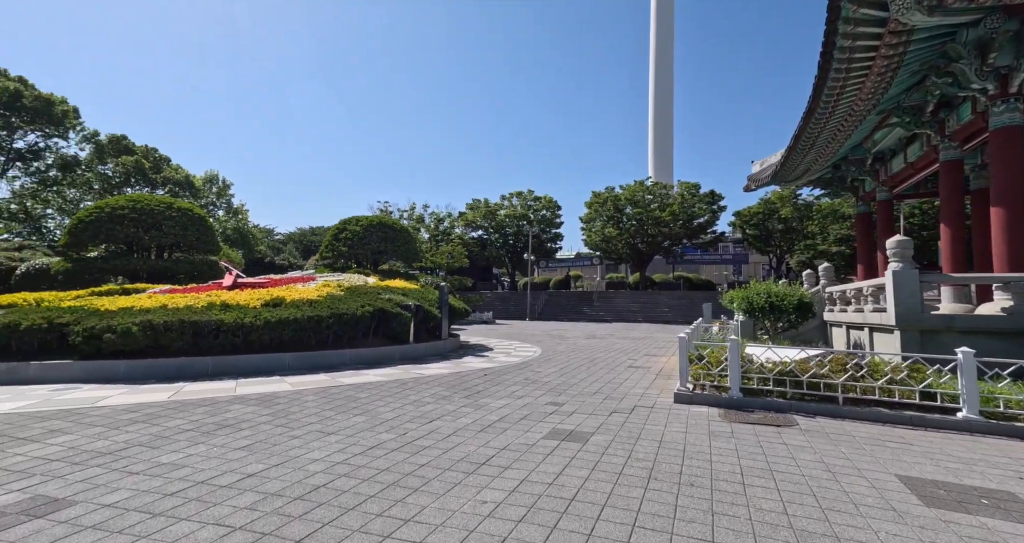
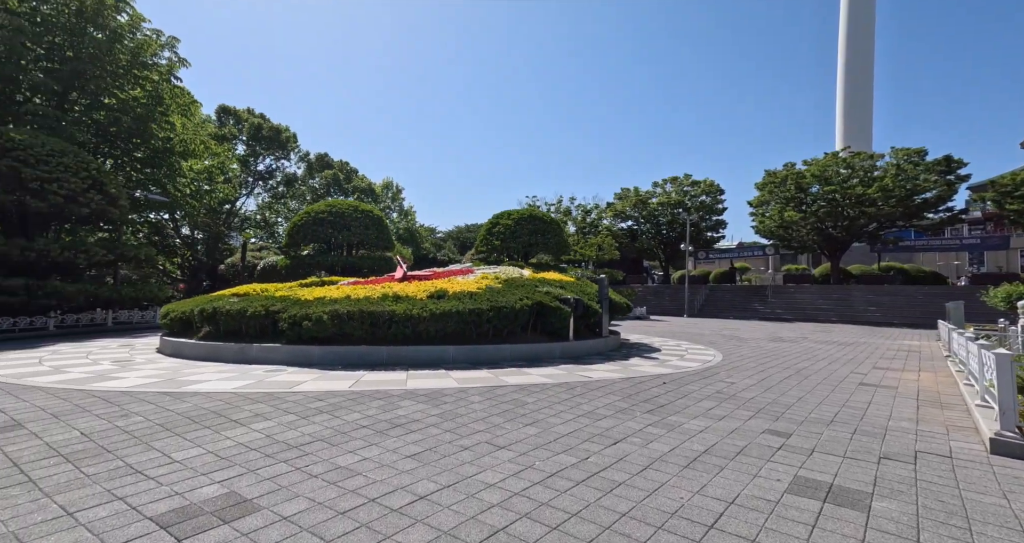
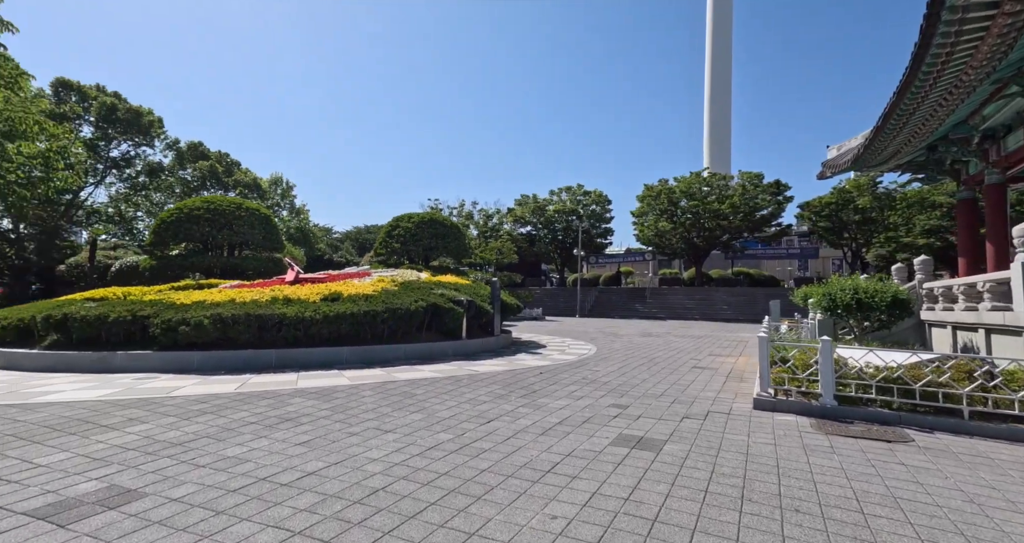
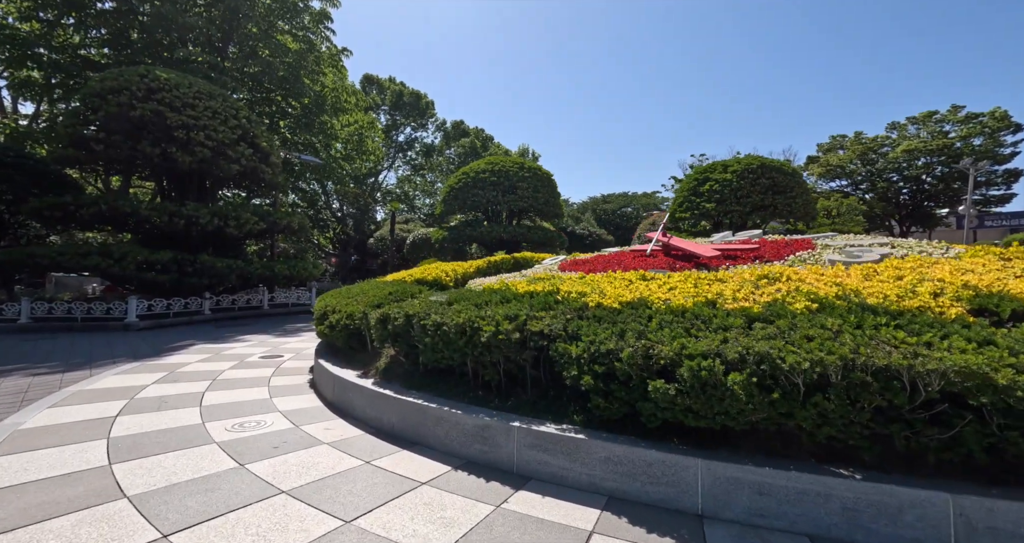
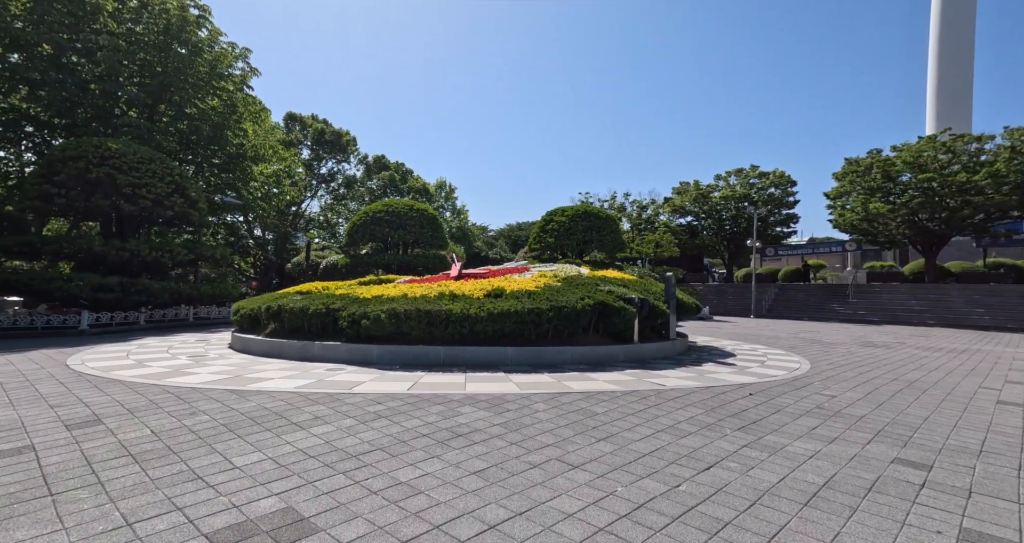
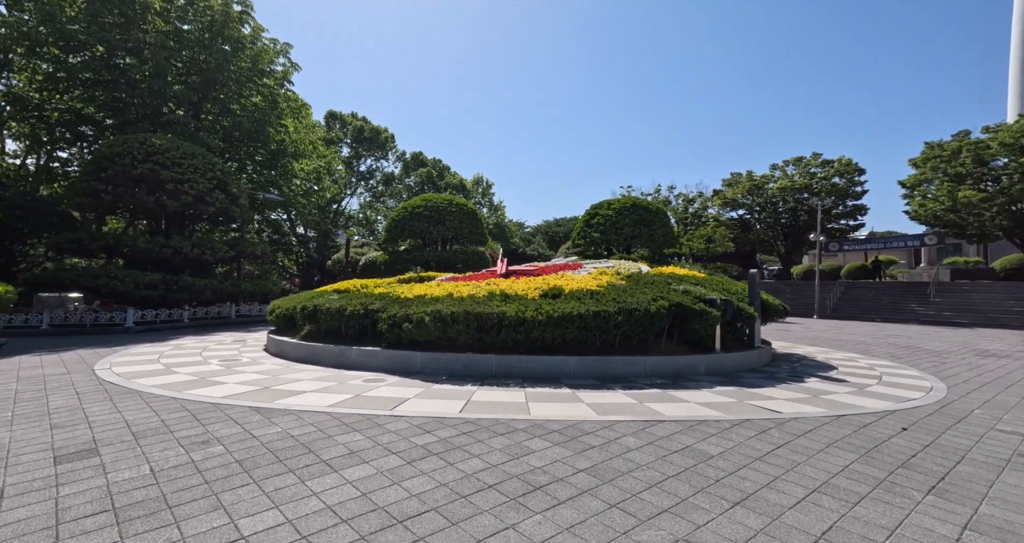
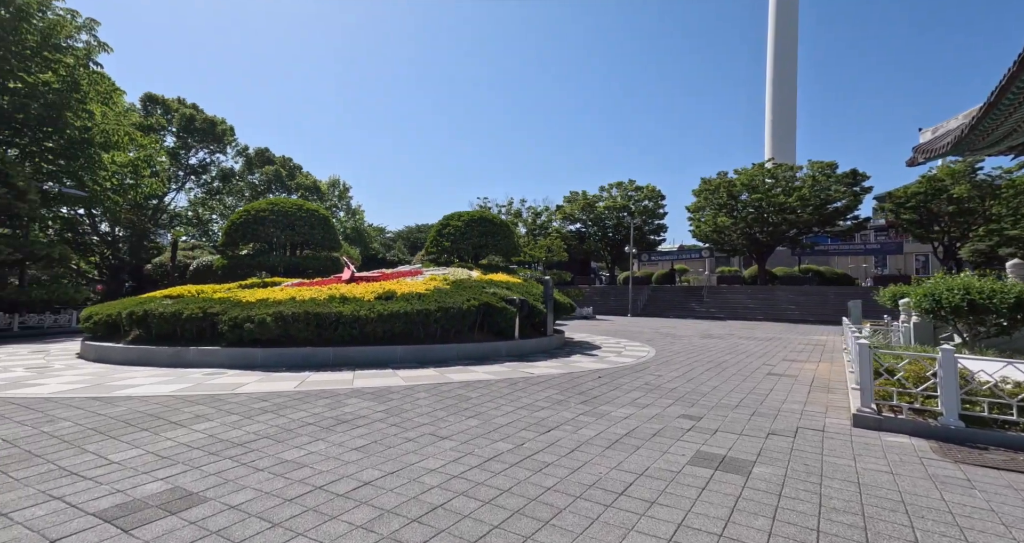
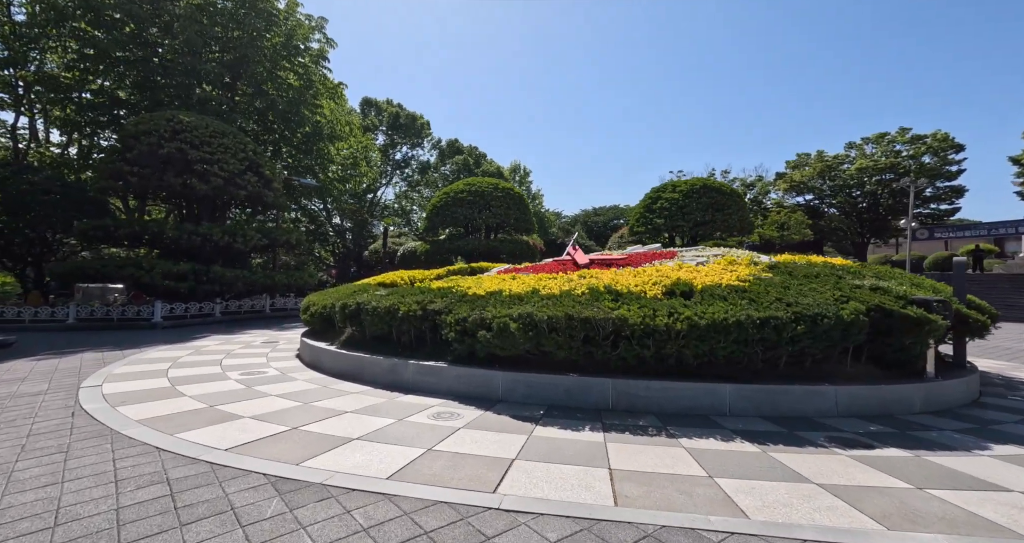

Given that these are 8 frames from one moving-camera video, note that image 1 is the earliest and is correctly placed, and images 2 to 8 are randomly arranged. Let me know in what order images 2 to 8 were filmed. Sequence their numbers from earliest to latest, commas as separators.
3, 7, 2, 5, 6, 8, 4
